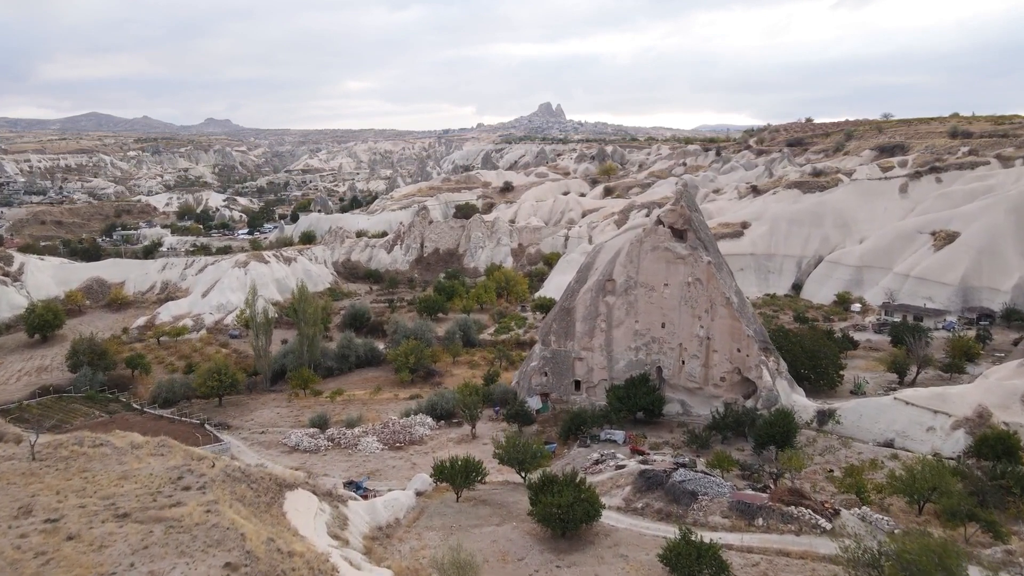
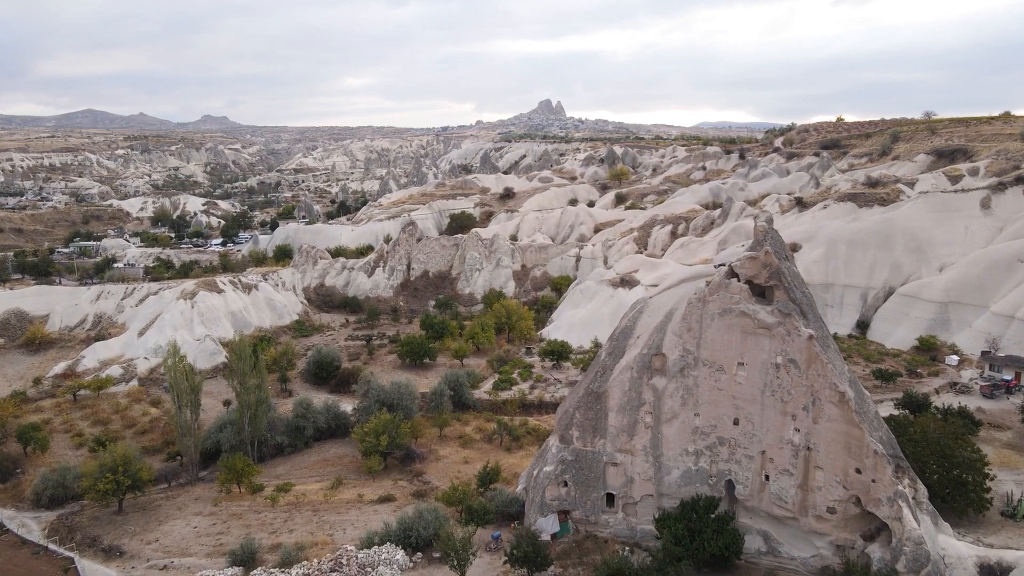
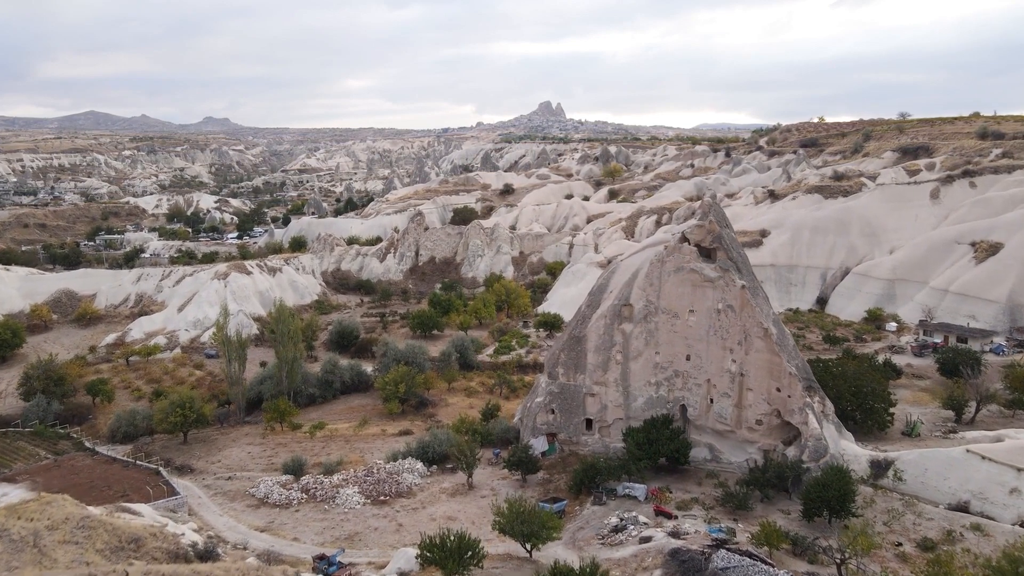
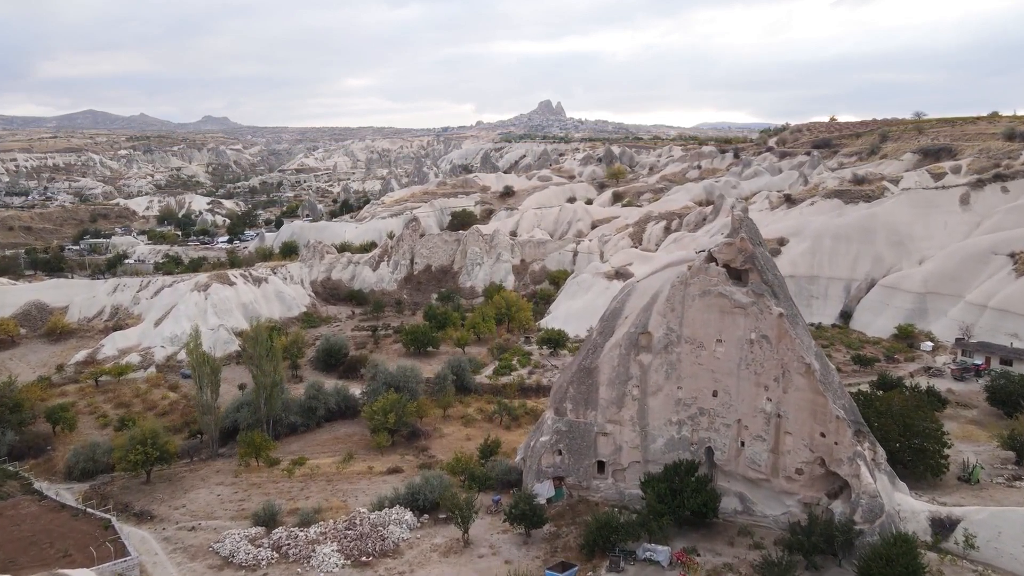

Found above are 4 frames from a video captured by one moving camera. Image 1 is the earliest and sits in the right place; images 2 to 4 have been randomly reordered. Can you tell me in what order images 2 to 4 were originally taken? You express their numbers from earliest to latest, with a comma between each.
3, 4, 2
